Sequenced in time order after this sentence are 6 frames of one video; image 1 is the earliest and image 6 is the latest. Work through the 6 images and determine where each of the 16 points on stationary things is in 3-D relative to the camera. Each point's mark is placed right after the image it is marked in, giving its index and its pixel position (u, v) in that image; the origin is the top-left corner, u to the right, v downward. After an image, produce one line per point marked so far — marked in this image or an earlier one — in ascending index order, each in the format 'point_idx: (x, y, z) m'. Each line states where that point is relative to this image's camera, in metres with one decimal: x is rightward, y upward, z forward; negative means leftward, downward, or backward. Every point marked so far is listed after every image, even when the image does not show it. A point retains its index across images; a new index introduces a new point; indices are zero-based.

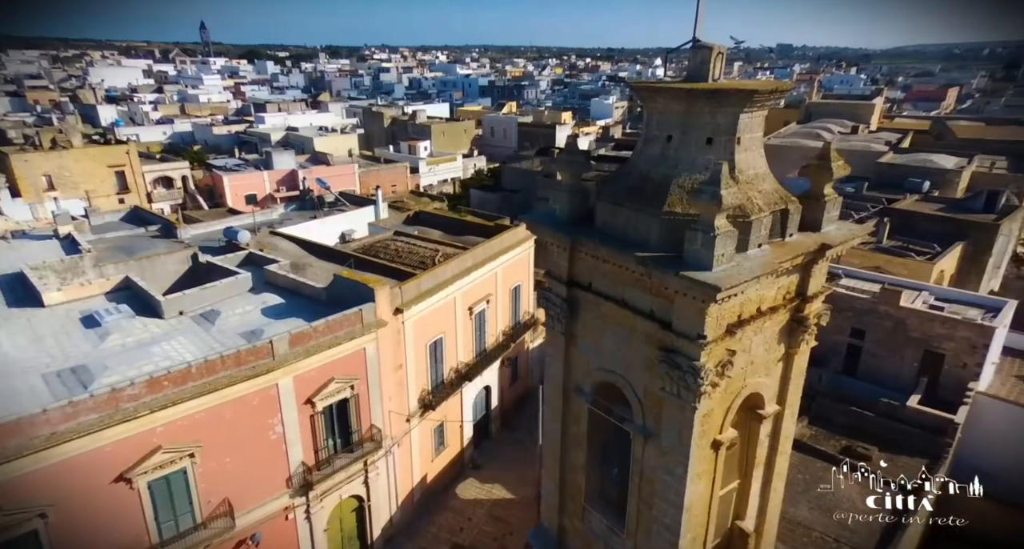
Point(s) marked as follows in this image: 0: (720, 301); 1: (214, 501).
0: (+2.0, -0.2, +5.8) m
1: (-6.3, -4.9, +13.0) m
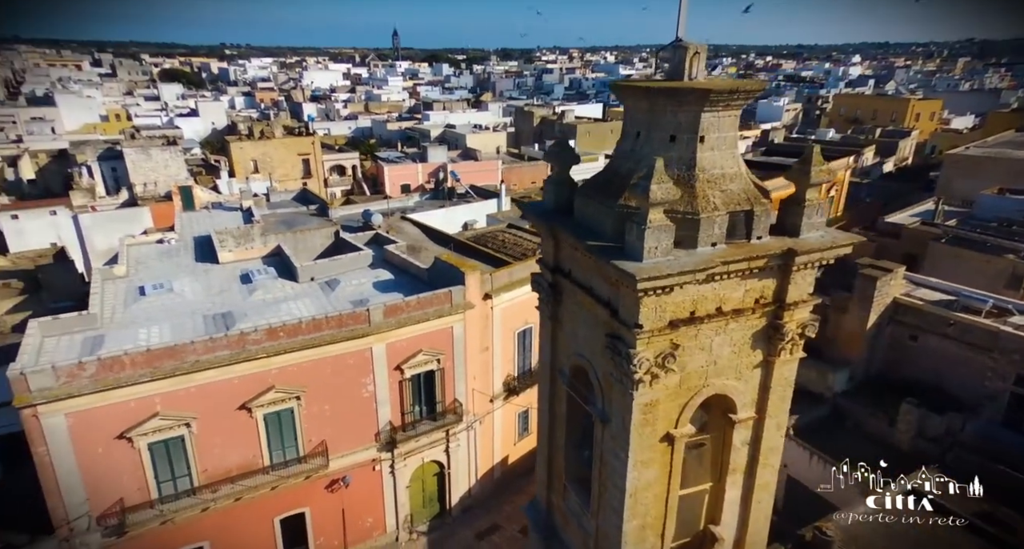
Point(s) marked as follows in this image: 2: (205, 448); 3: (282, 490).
0: (+1.4, -0.2, +6.0) m
1: (-5.0, -4.2, +15.2) m
2: (-7.0, -4.0, +14.0) m
3: (-5.7, -5.4, +15.1) m
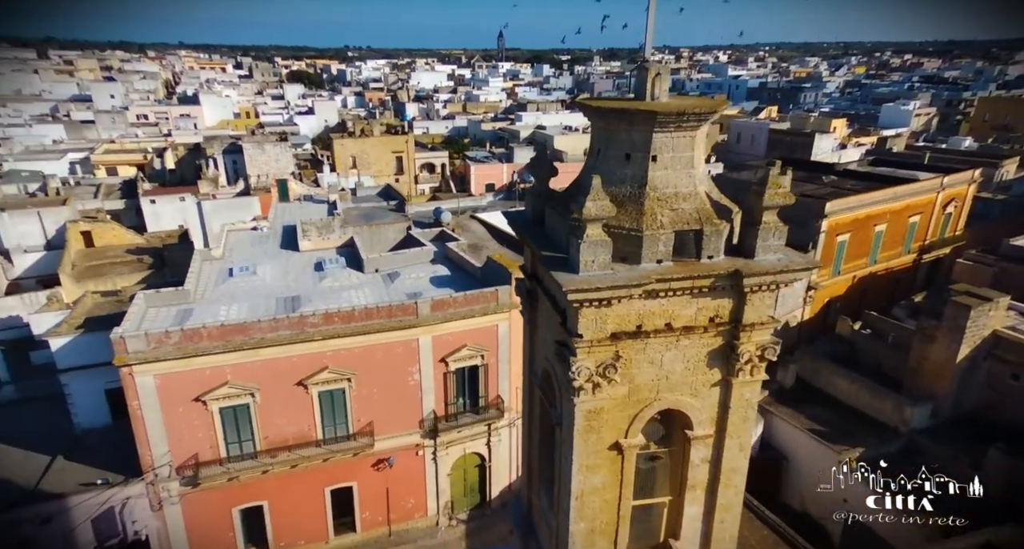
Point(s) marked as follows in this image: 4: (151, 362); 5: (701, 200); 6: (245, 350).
0: (+0.9, -0.3, +6.2) m
1: (-4.1, -3.9, +16.5) m
2: (-6.3, -3.7, +15.6) m
3: (-4.8, -5.1, +16.5) m
4: (-8.4, -2.0, +14.2) m
5: (+2.0, +0.8, +6.5) m
6: (-6.5, -1.8, +14.9) m
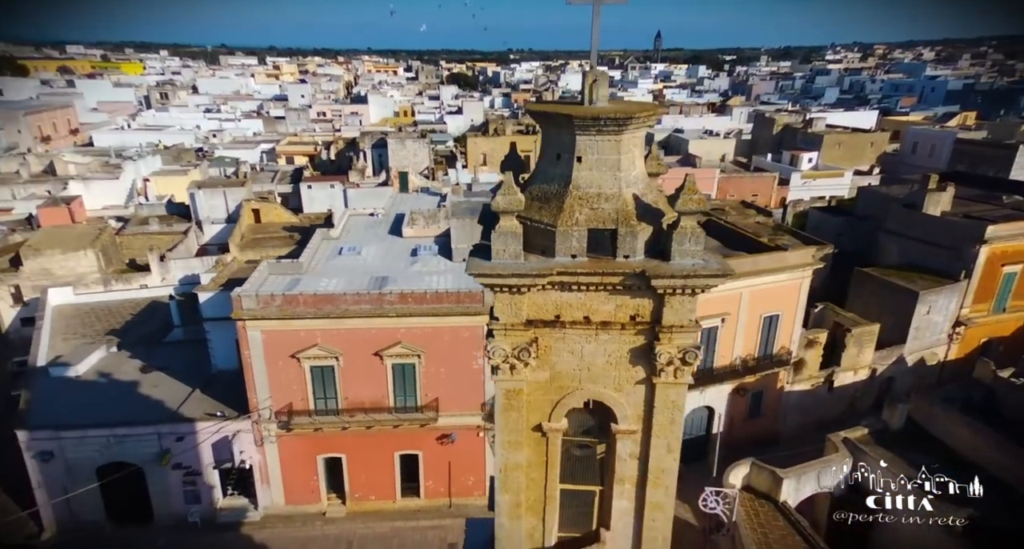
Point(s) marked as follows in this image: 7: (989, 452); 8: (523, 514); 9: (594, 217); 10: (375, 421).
0: (0.0, -0.2, +6.8) m
1: (-2.4, -3.5, +18.0) m
2: (-4.8, -3.1, +17.7) m
3: (-3.3, -4.6, +18.3) m
4: (-7.0, -1.2, +16.9) m
5: (+1.2, +0.8, +6.8) m
6: (-5.0, -1.2, +17.1) m
7: (+13.8, -5.1, +17.7) m
8: (+0.2, -3.1, +7.8) m
9: (+0.9, +0.6, +6.7) m
10: (-4.0, -4.3, +17.9) m
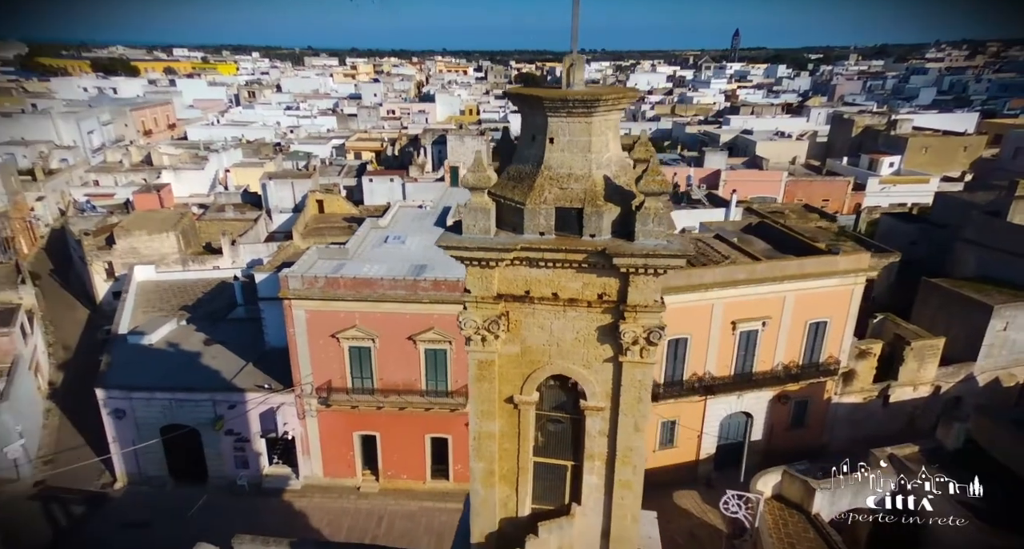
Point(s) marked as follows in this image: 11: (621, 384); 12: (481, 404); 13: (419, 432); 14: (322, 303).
0: (-0.4, +0.1, +7.2) m
1: (-1.6, -3.2, +18.5) m
2: (-3.9, -2.6, +18.5) m
3: (-2.4, -4.3, +18.9) m
4: (-6.2, -0.7, +18.0) m
5: (+0.9, +1.1, +7.0) m
6: (-4.2, -0.8, +18.0) m
7: (+14.4, -5.5, +16.3) m
8: (-0.2, -2.8, +8.1) m
9: (+0.6, +0.9, +6.9) m
10: (-3.2, -3.9, +18.6) m
11: (+1.3, -1.3, +7.3) m
12: (-0.4, -1.7, +7.8) m
13: (-2.9, -4.9, +19.2) m
14: (-5.6, -0.8, +18.1) m
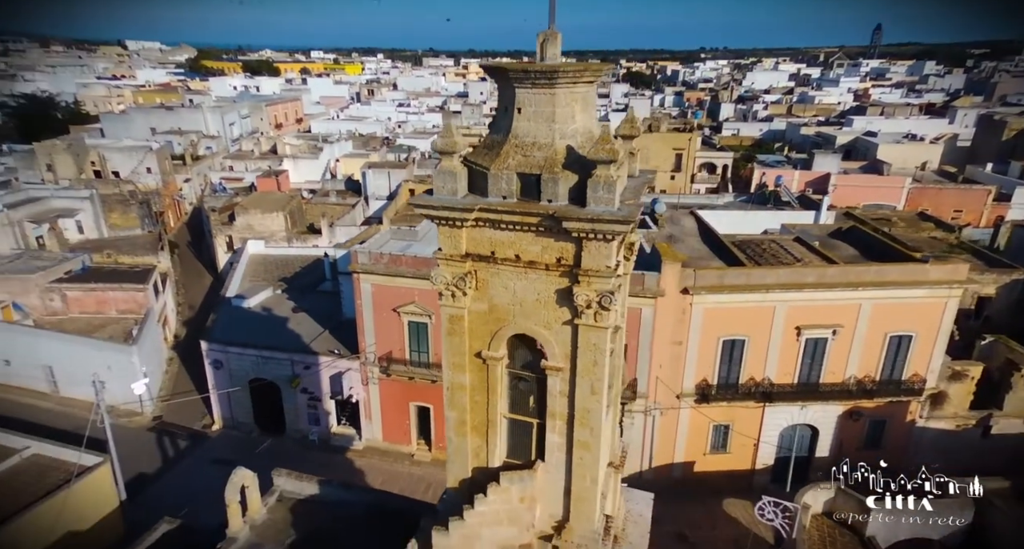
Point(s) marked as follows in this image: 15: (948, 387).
0: (-0.8, +0.6, +7.8) m
1: (-0.1, -2.7, +19.2) m
2: (-2.3, -2.0, +19.6) m
3: (-0.9, -3.8, +19.7) m
4: (-4.5, +0.1, +19.5) m
5: (+0.5, +1.5, +7.3) m
6: (-2.6, -0.1, +19.1) m
7: (+15.1, -5.9, +14.0) m
8: (-0.6, -2.3, +8.7) m
9: (+0.2, +1.3, +7.4) m
10: (-1.7, -3.3, +19.5) m
11: (+0.8, -0.9, +7.6) m
12: (-0.8, -1.1, +8.4) m
13: (-1.4, -4.4, +20.0) m
14: (-3.9, -0.1, +19.5) m
15: (+13.8, -3.5, +19.3) m
